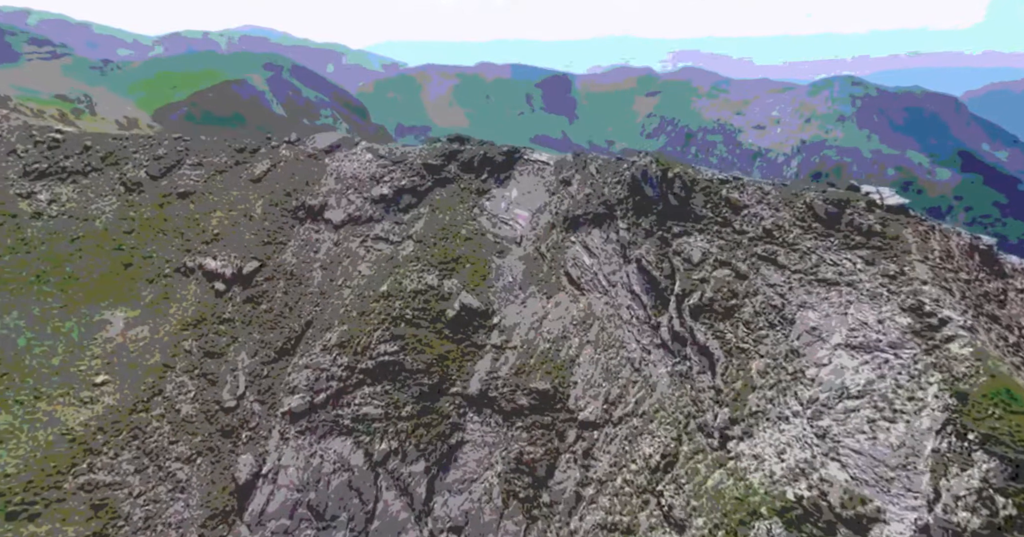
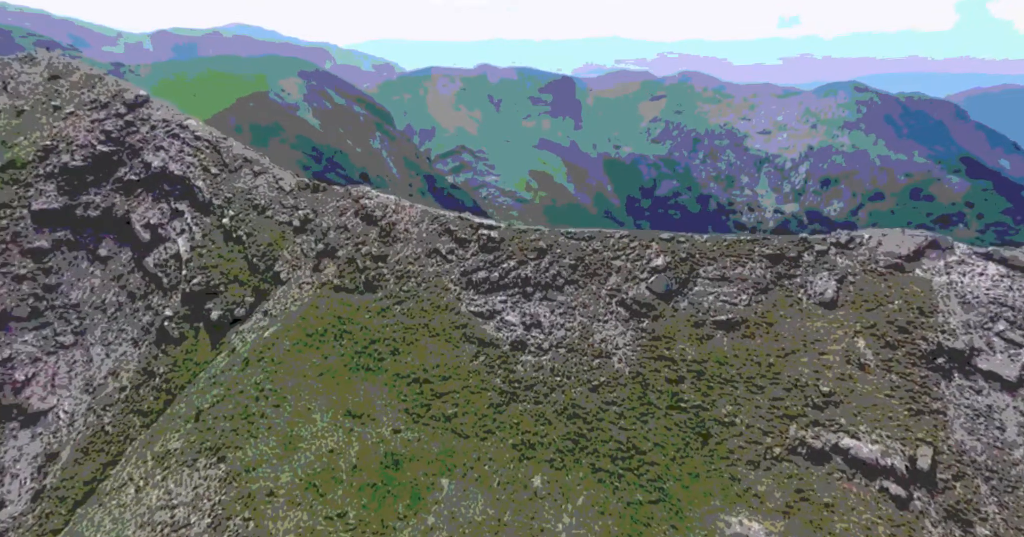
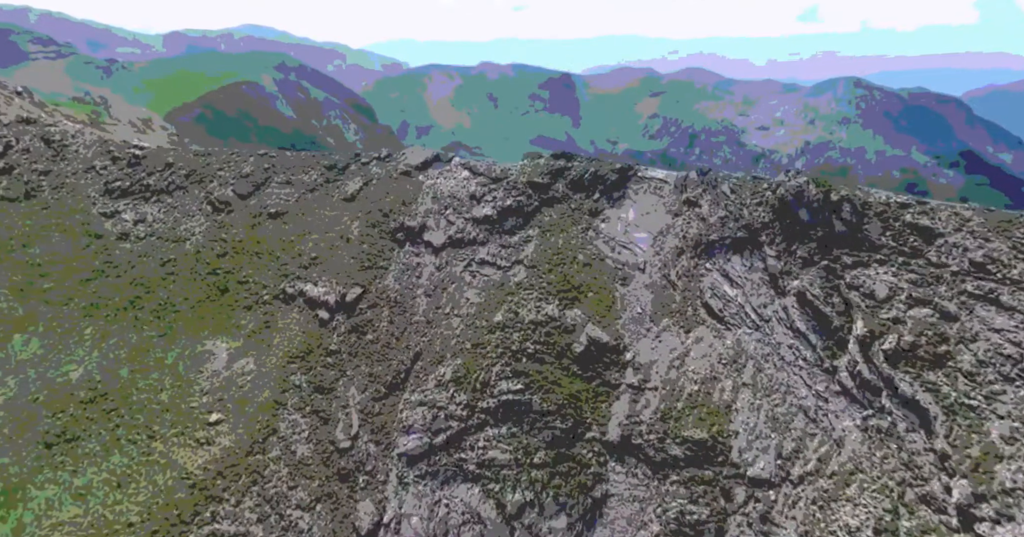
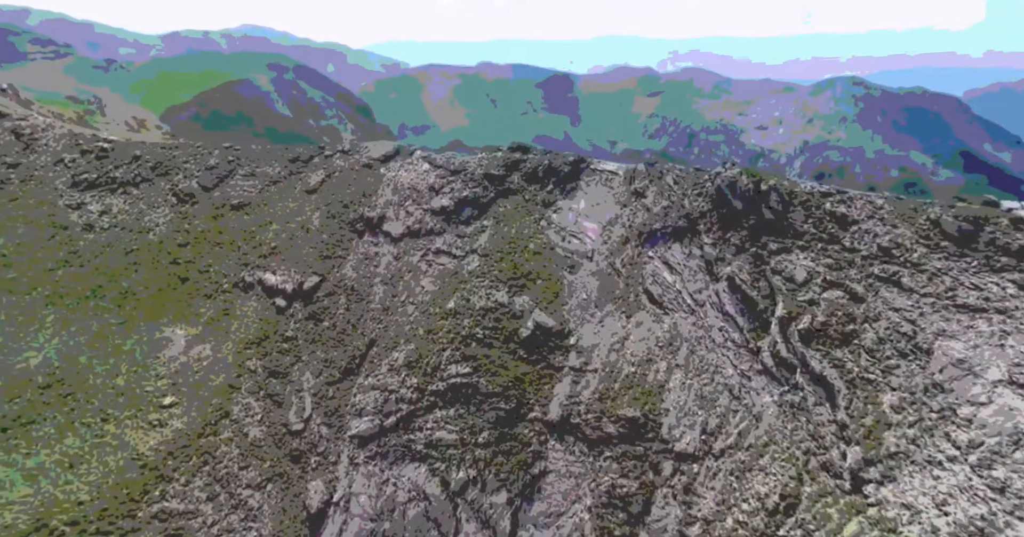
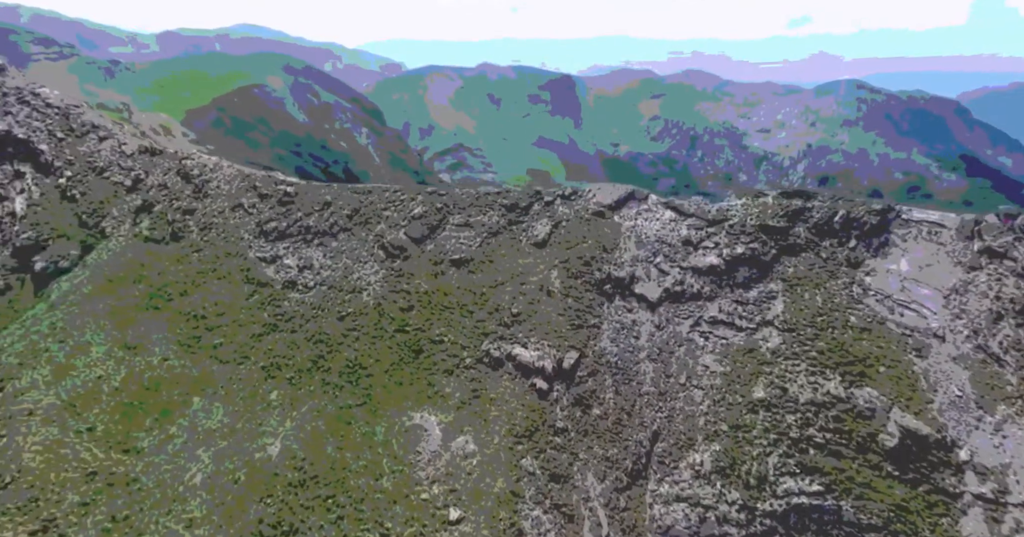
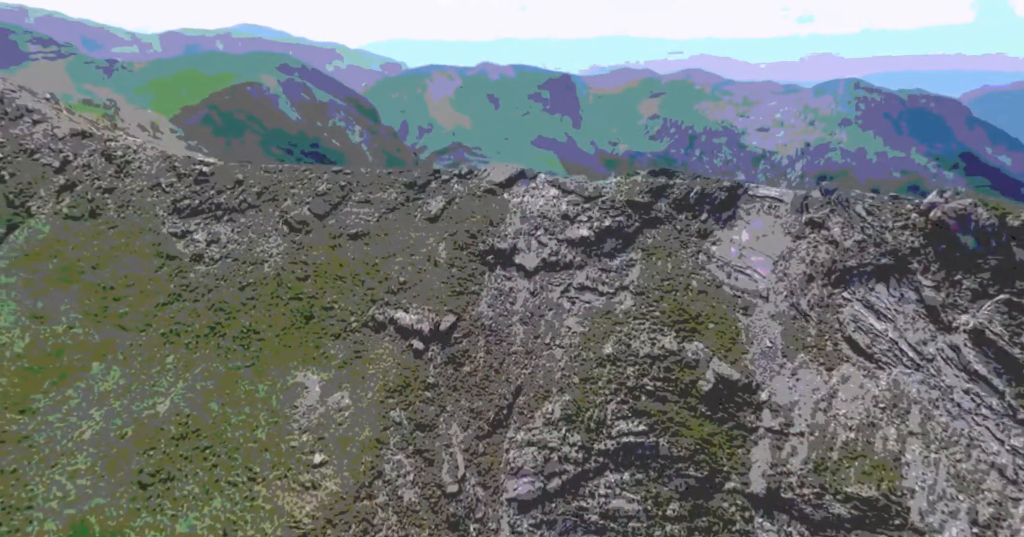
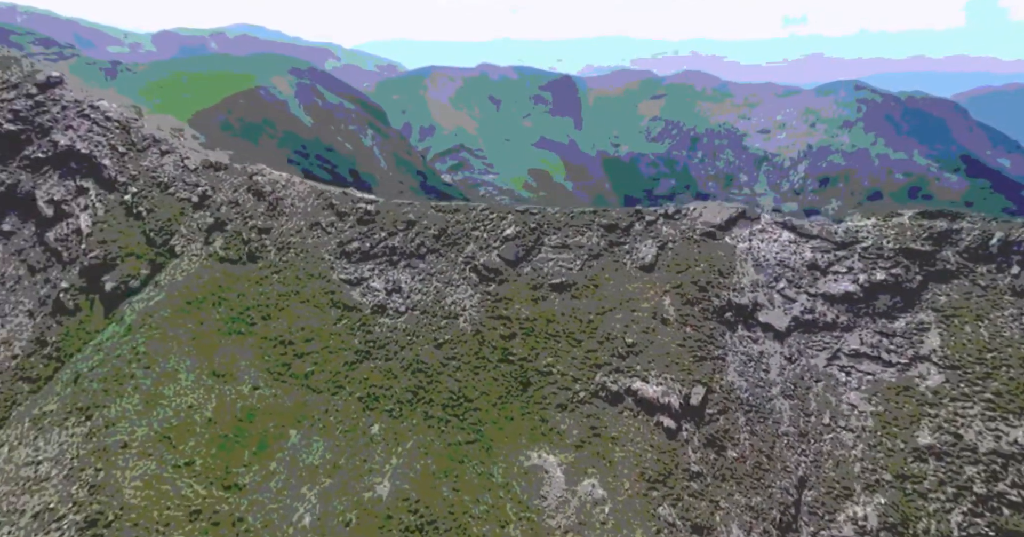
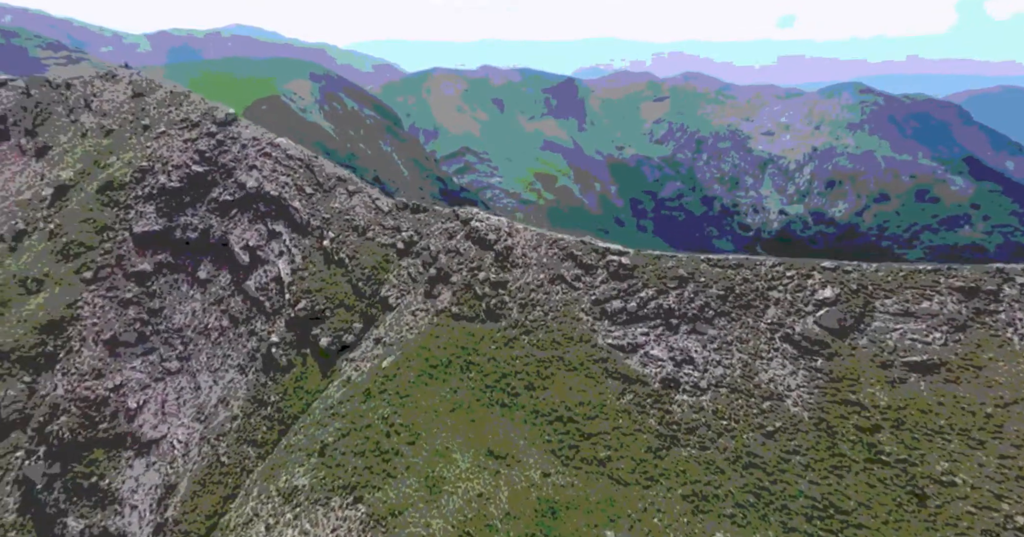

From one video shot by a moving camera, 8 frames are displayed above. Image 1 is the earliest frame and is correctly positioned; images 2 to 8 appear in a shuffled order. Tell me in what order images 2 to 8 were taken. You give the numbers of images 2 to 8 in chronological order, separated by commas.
4, 3, 6, 5, 7, 2, 8
